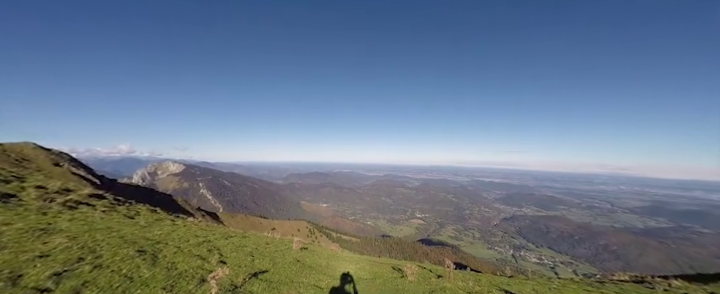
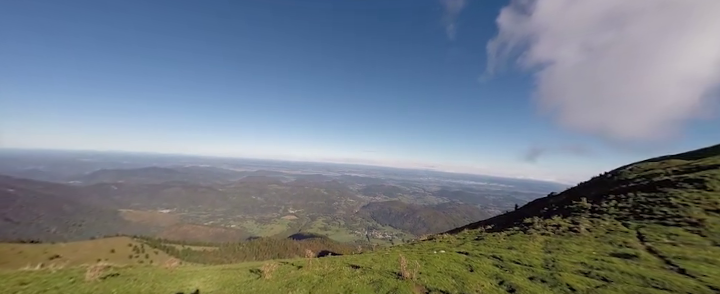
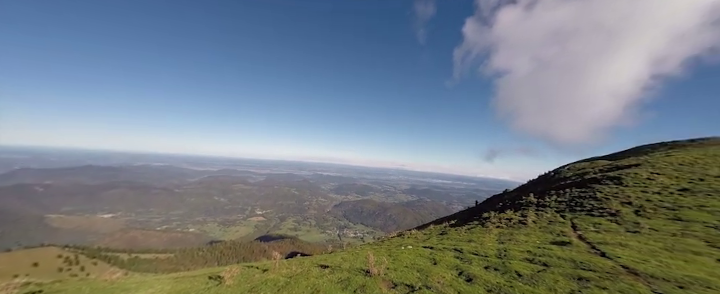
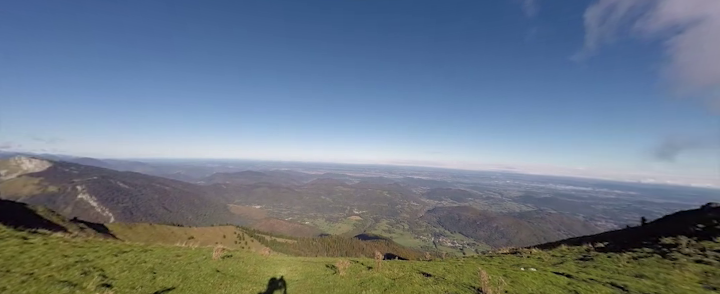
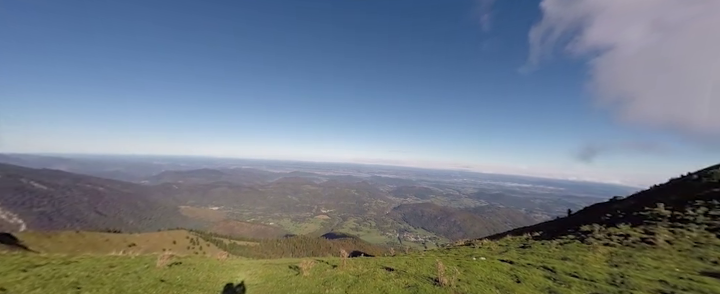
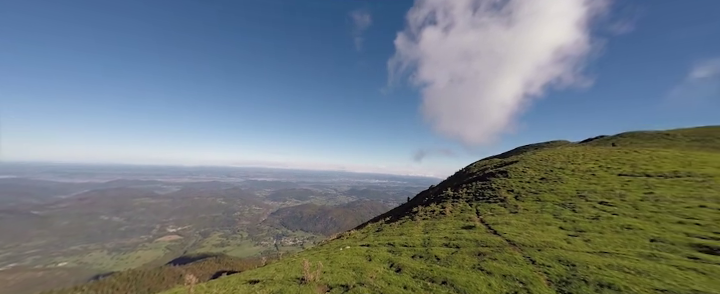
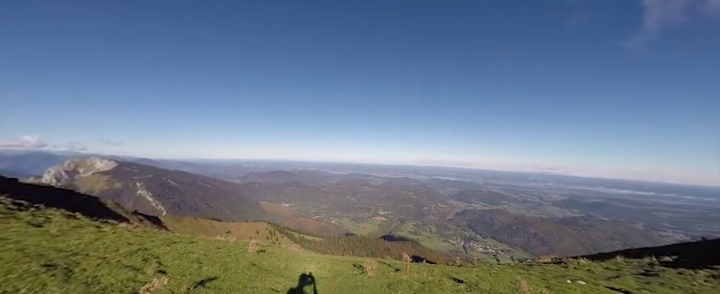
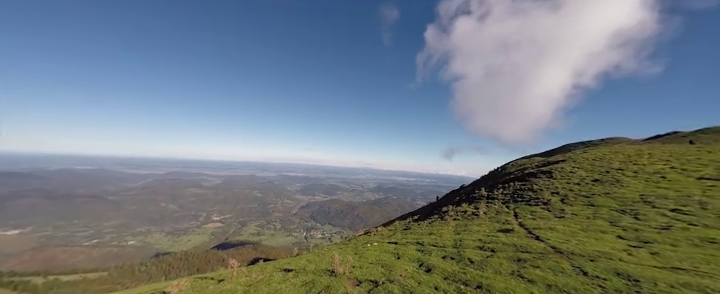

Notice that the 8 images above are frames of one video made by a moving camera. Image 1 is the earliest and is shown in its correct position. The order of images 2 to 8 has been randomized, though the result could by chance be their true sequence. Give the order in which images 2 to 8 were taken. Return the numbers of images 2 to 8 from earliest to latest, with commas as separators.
7, 4, 5, 2, 3, 8, 6
